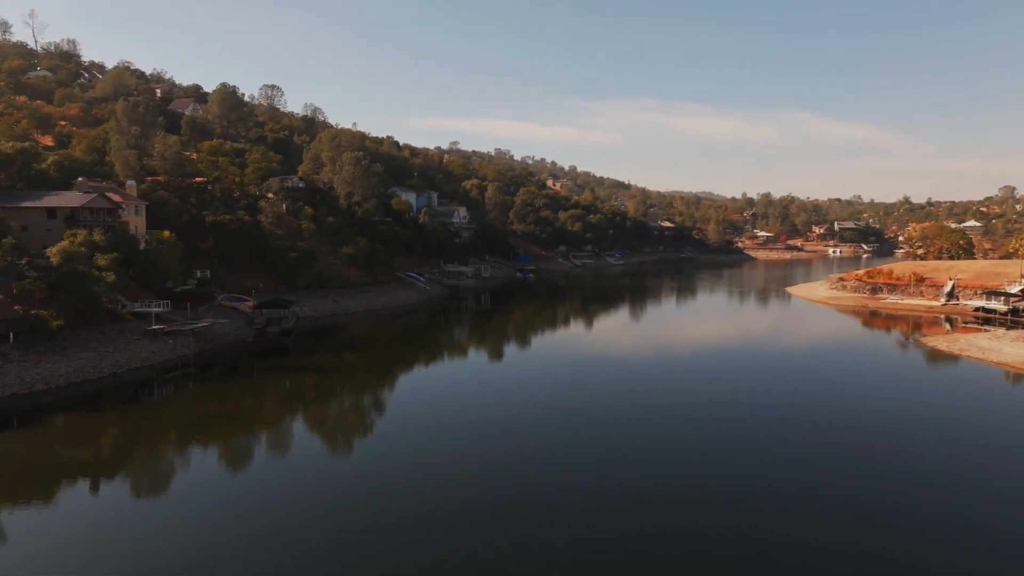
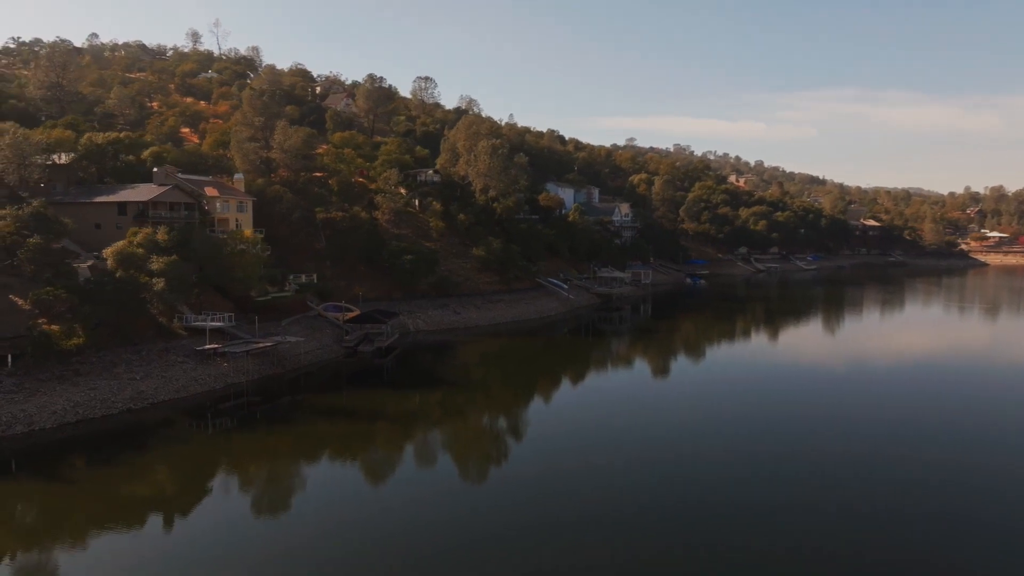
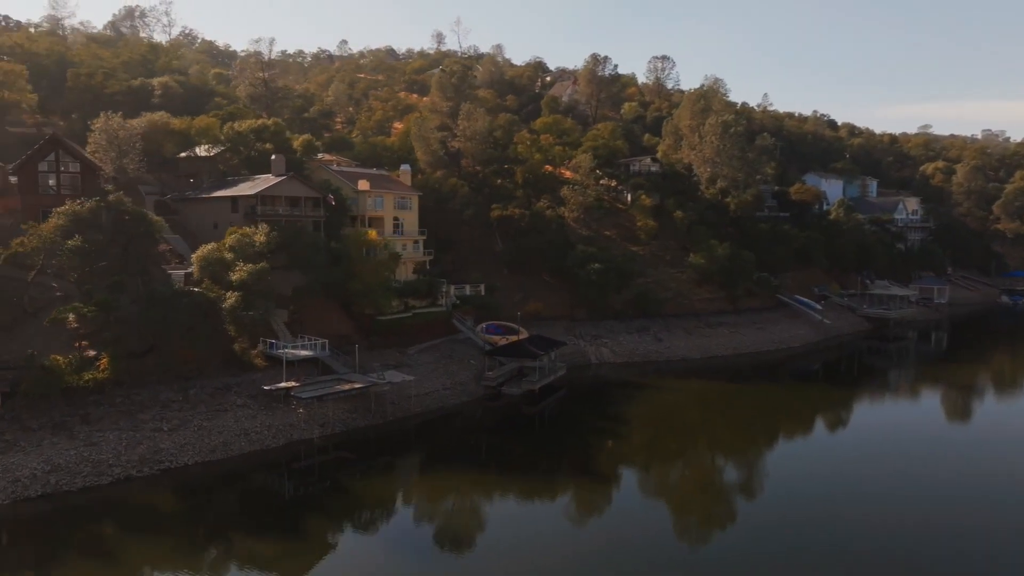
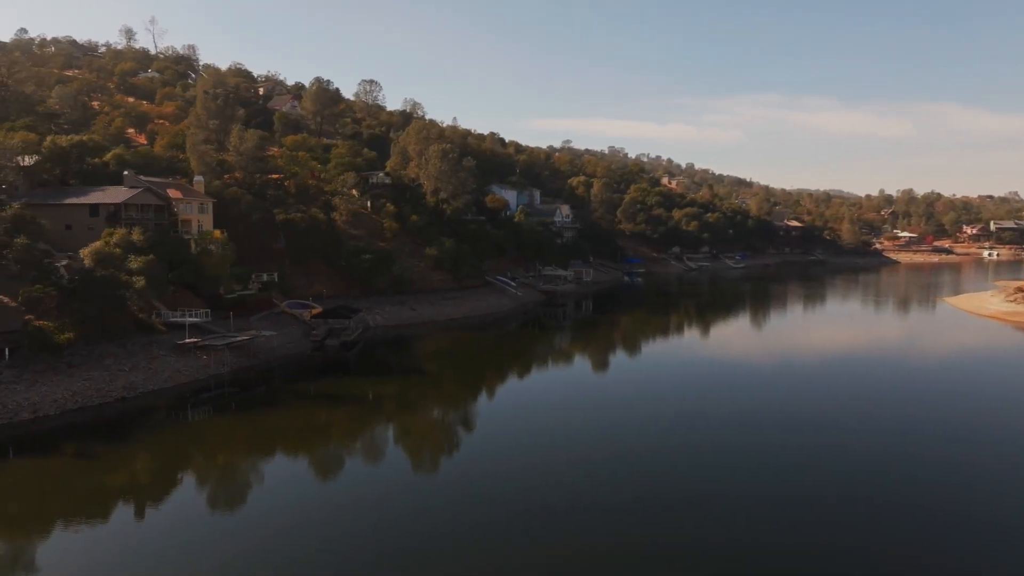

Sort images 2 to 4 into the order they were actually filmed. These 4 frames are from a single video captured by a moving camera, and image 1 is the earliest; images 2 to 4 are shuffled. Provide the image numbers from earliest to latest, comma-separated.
4, 2, 3
